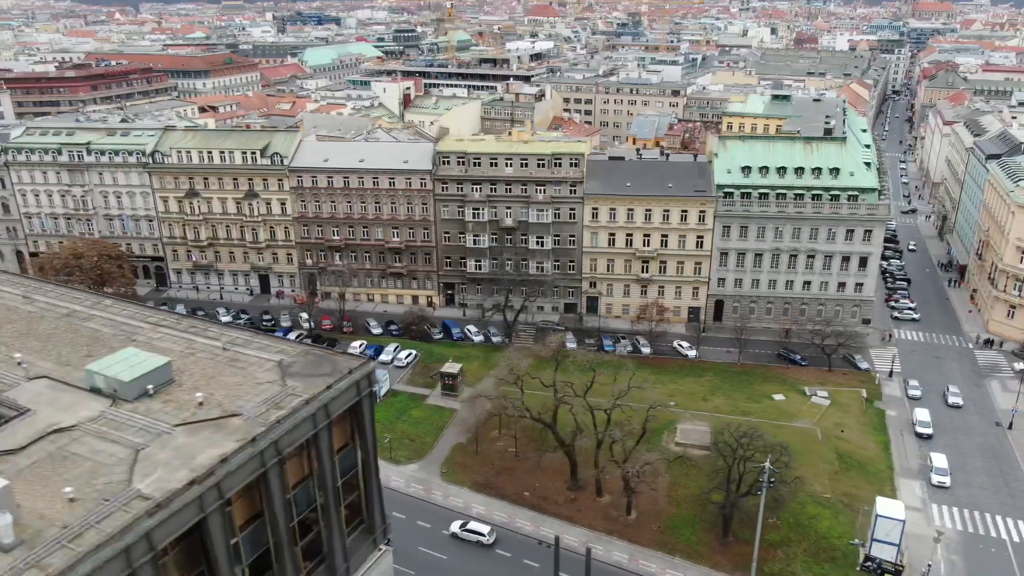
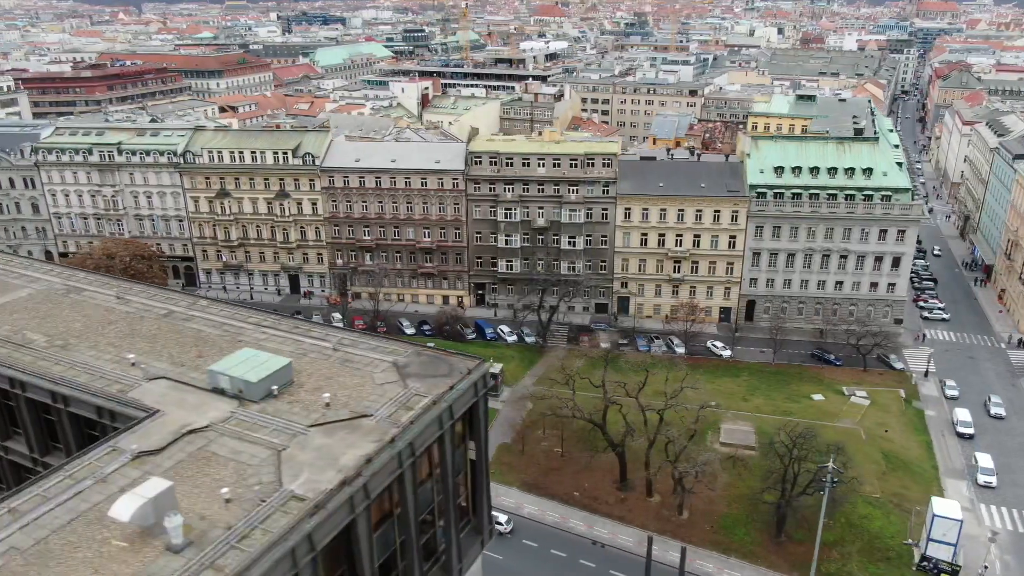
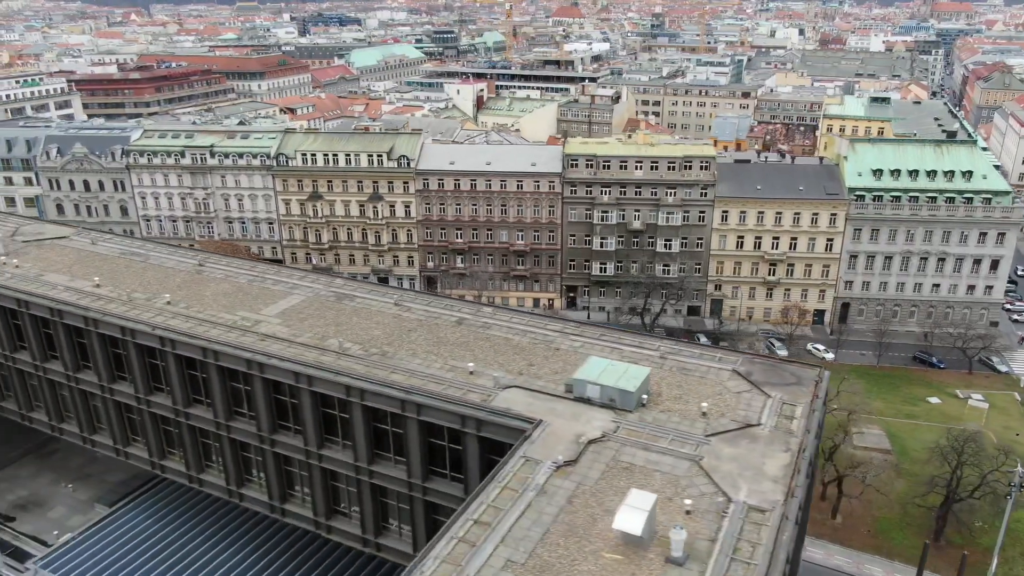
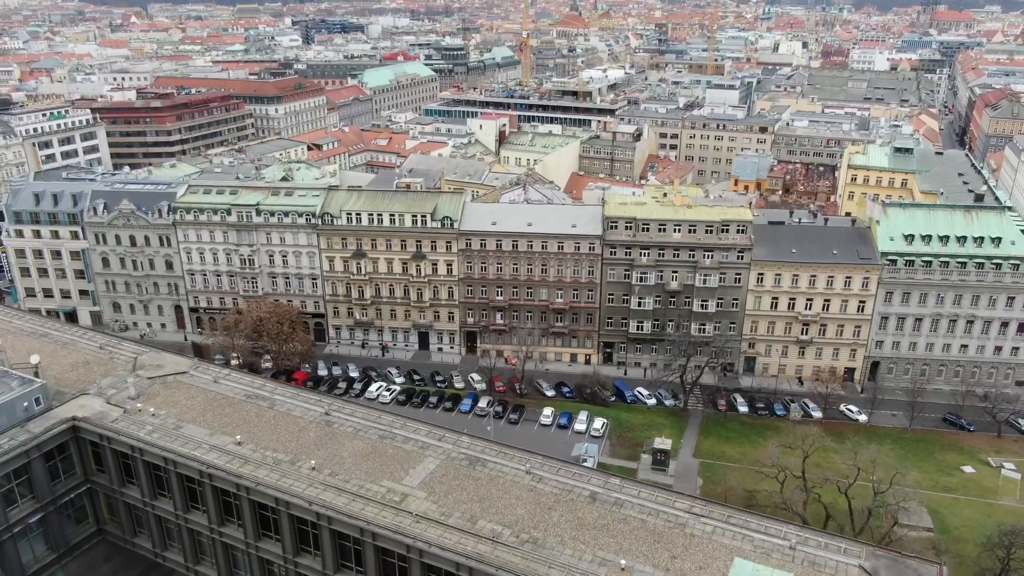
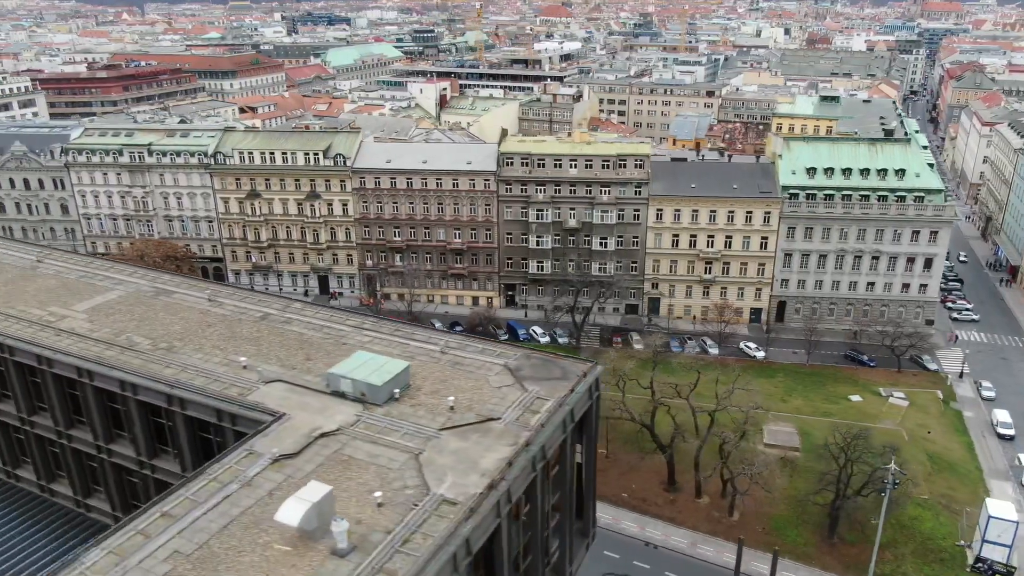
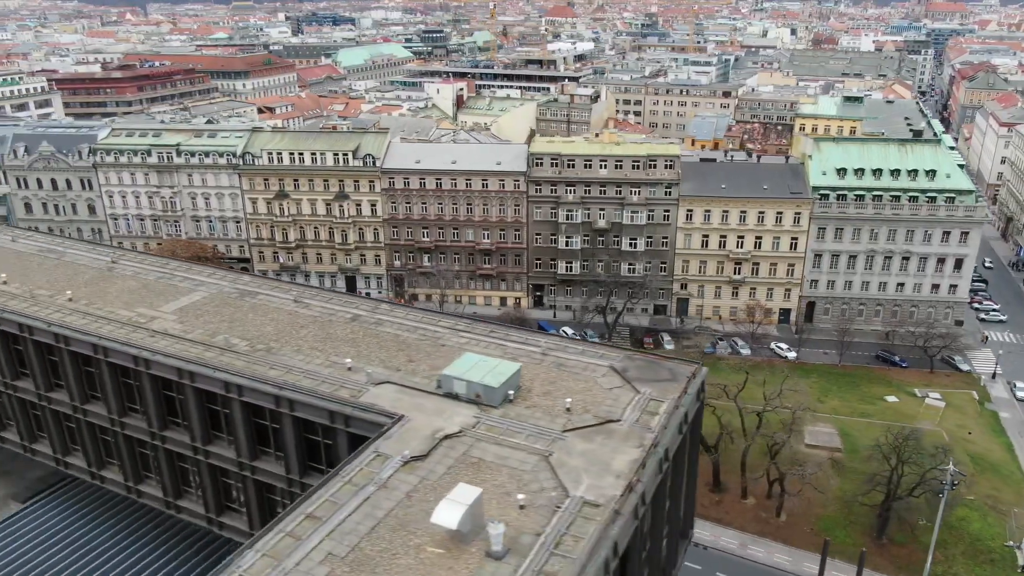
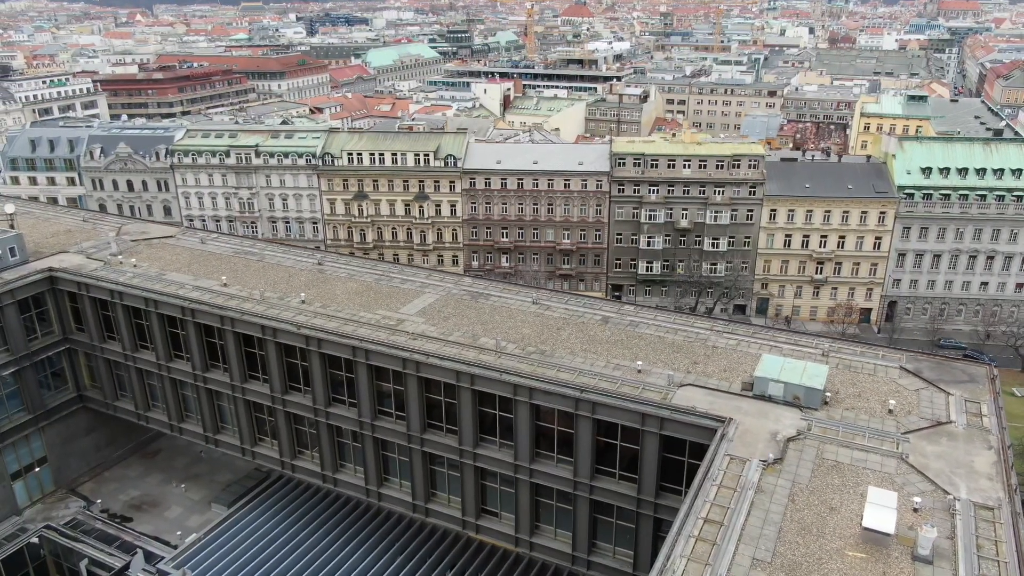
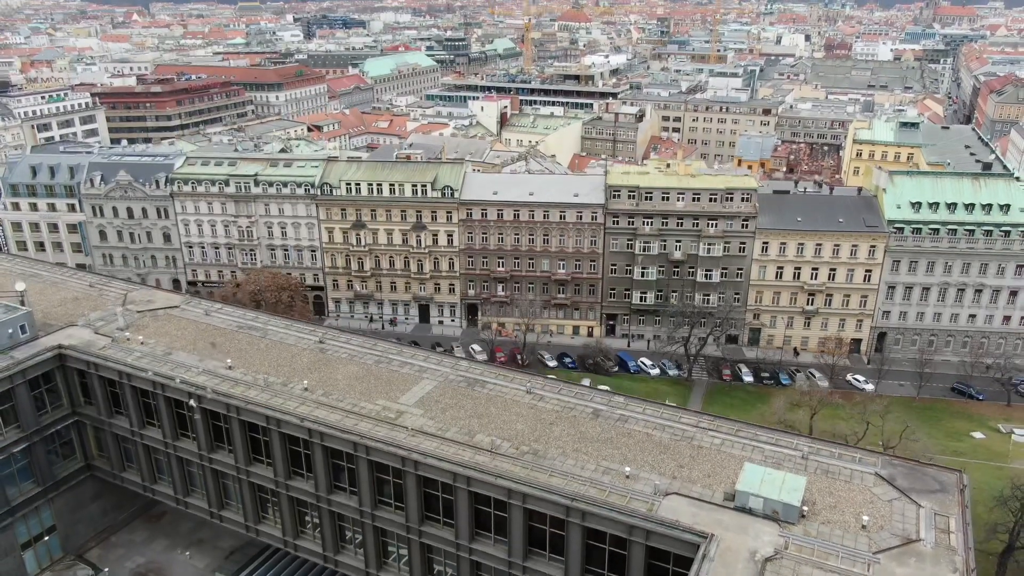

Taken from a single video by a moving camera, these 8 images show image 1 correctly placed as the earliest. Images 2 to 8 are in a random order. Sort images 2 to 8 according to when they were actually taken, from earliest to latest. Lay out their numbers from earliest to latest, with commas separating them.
2, 5, 6, 3, 7, 8, 4
